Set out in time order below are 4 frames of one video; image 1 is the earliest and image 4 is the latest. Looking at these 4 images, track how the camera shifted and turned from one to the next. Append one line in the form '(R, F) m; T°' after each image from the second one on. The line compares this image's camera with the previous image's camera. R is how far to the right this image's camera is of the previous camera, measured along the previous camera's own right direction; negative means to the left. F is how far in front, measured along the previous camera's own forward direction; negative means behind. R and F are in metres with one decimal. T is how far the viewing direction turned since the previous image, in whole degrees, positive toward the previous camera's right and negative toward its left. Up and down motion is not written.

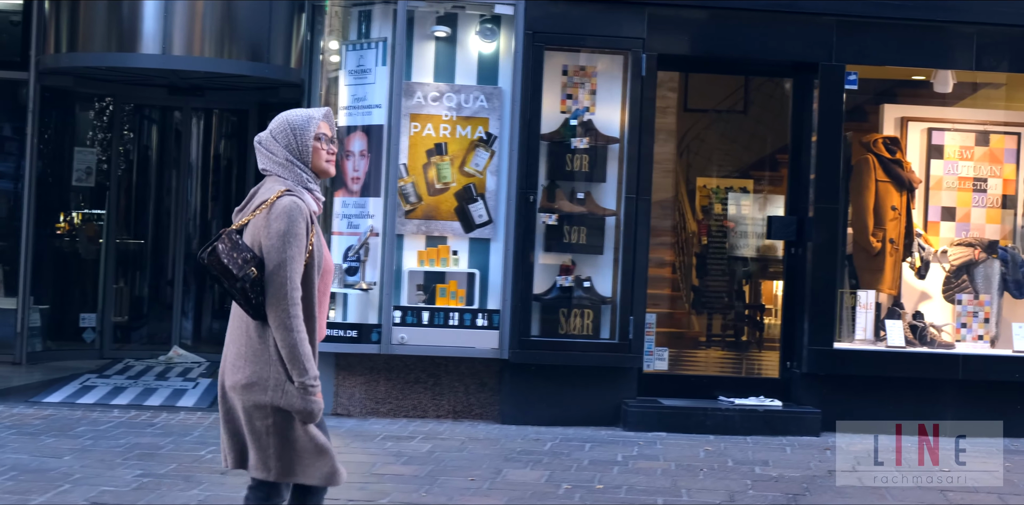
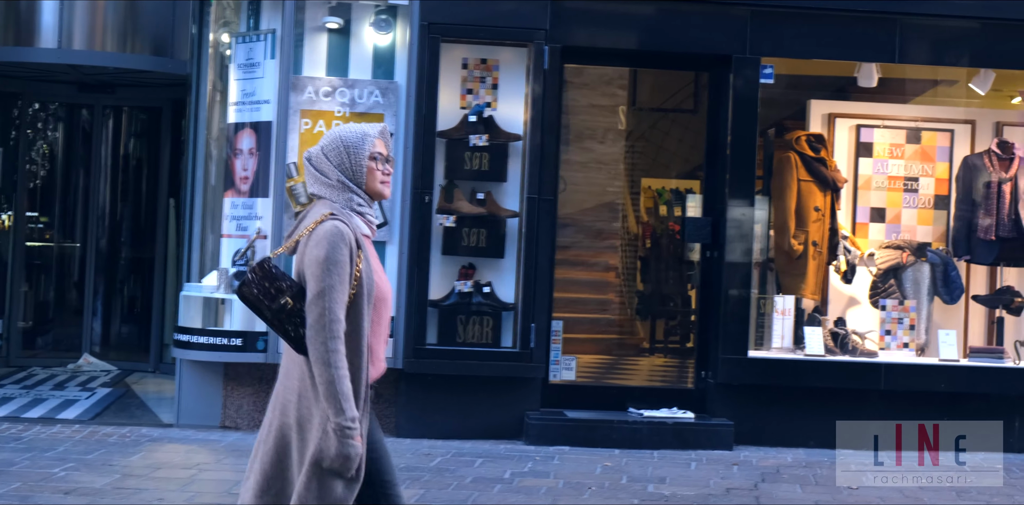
(+0.4, +0.4) m; 0°
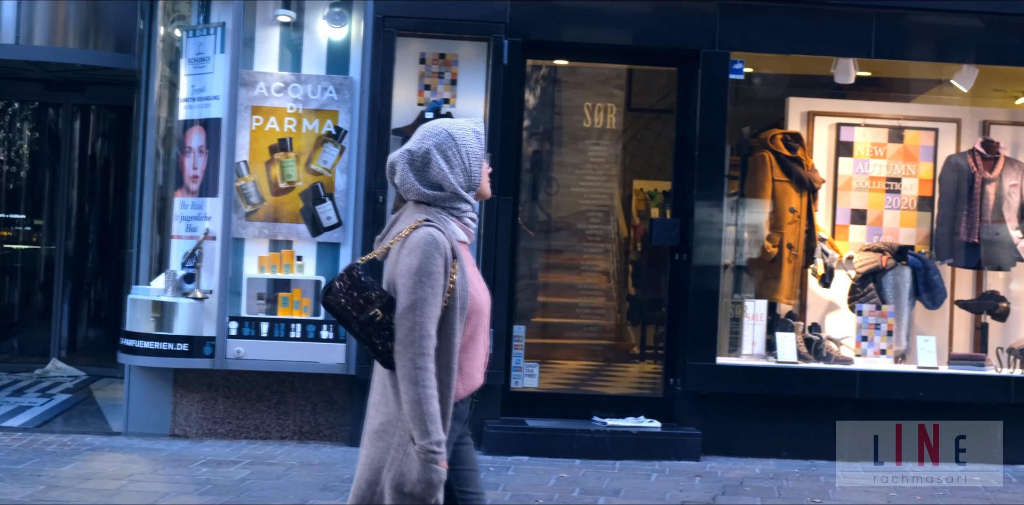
(+0.3, +0.3) m; -1°
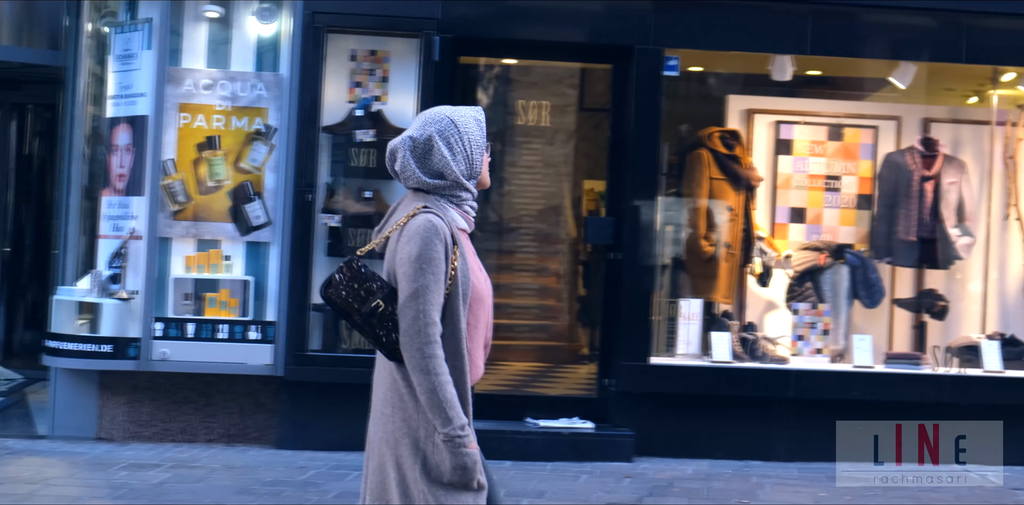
(+0.2, +0.1) m; +1°
